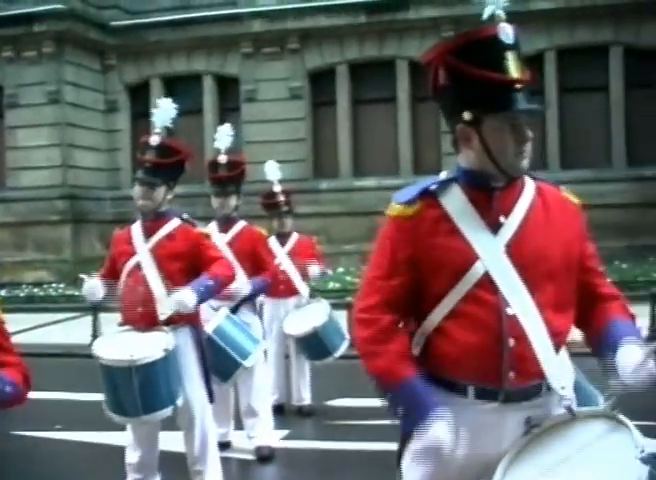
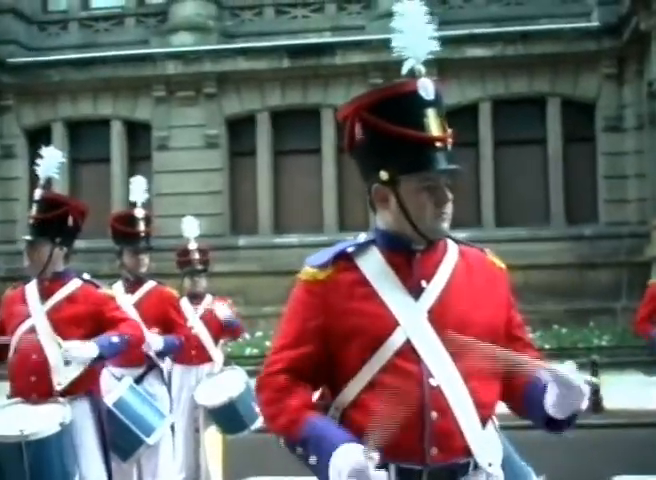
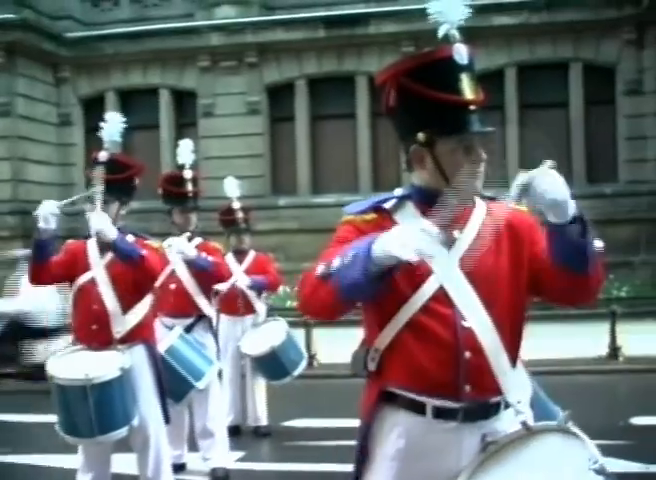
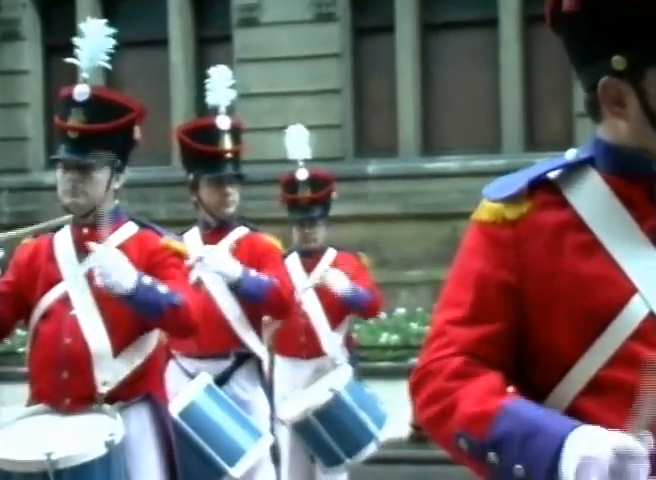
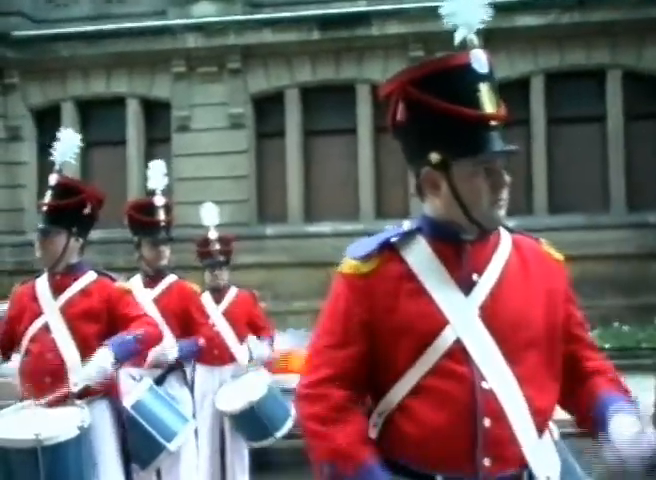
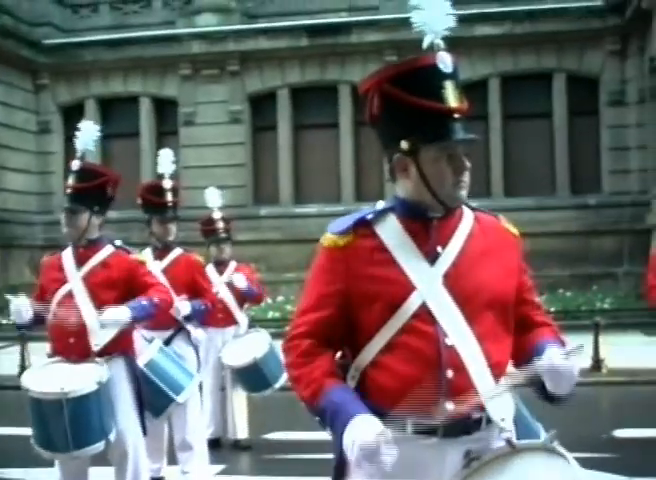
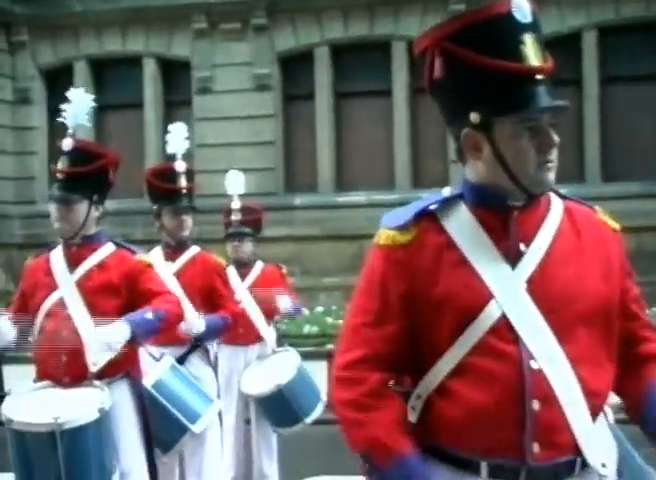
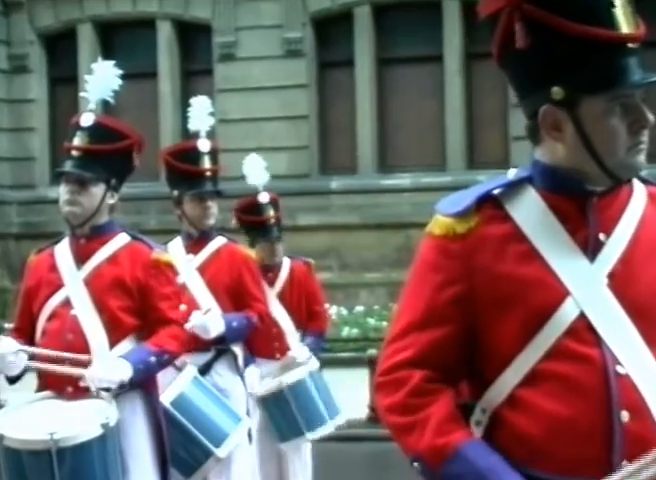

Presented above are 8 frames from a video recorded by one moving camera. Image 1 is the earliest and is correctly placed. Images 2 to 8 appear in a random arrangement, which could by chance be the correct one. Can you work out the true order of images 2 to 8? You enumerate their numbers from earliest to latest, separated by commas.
3, 6, 2, 5, 7, 8, 4
